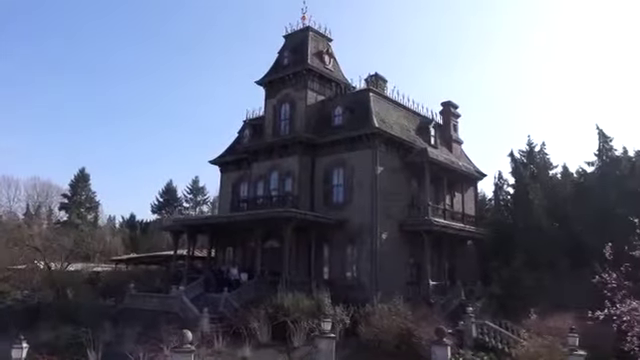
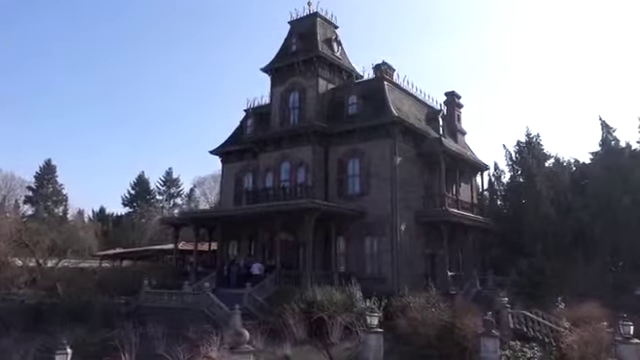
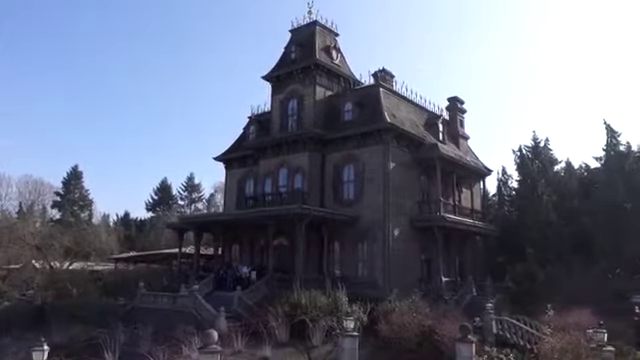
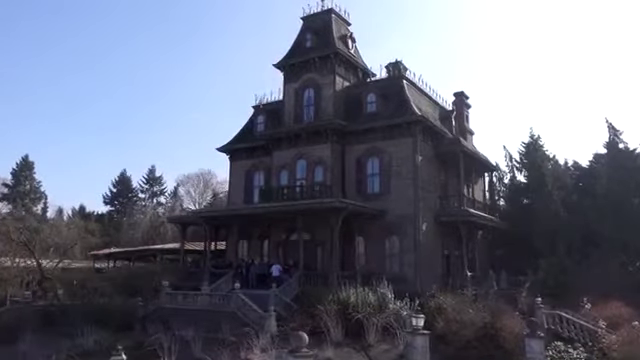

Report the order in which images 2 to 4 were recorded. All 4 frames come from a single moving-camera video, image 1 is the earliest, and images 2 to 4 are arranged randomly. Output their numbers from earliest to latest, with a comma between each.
3, 2, 4
